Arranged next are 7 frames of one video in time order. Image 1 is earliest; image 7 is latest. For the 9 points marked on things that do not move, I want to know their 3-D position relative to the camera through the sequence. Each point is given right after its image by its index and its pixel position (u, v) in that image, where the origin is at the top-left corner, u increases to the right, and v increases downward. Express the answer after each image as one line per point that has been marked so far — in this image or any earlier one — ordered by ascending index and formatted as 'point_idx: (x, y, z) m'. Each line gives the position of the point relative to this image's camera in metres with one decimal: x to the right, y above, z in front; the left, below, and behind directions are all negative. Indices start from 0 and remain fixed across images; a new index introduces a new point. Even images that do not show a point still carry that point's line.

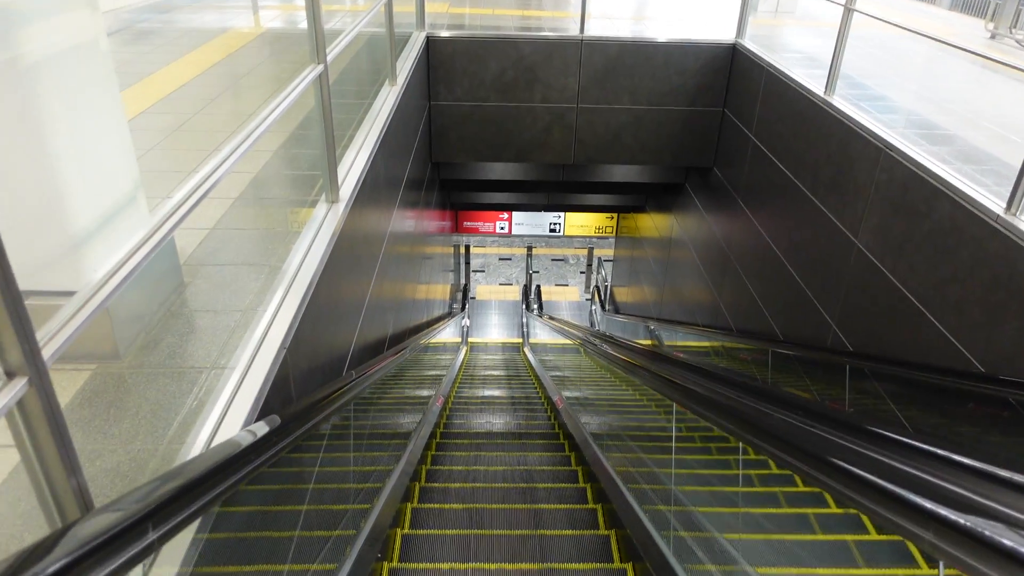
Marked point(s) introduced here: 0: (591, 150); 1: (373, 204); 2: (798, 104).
0: (+0.7, +1.1, +6.3) m
1: (-0.6, +0.4, +3.5) m
2: (+1.7, +1.1, +4.5) m
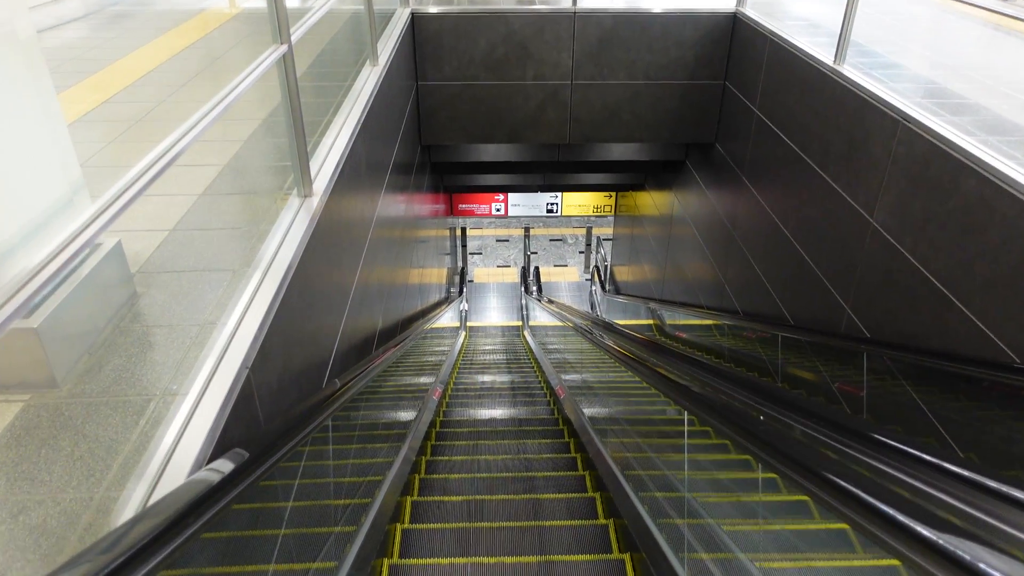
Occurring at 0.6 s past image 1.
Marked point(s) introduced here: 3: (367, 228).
0: (+0.6, +1.3, +6.1) m
1: (-0.6, +0.4, +3.2) m
2: (+1.6, +1.2, +4.2) m
3: (-0.6, +0.3, +3.5) m
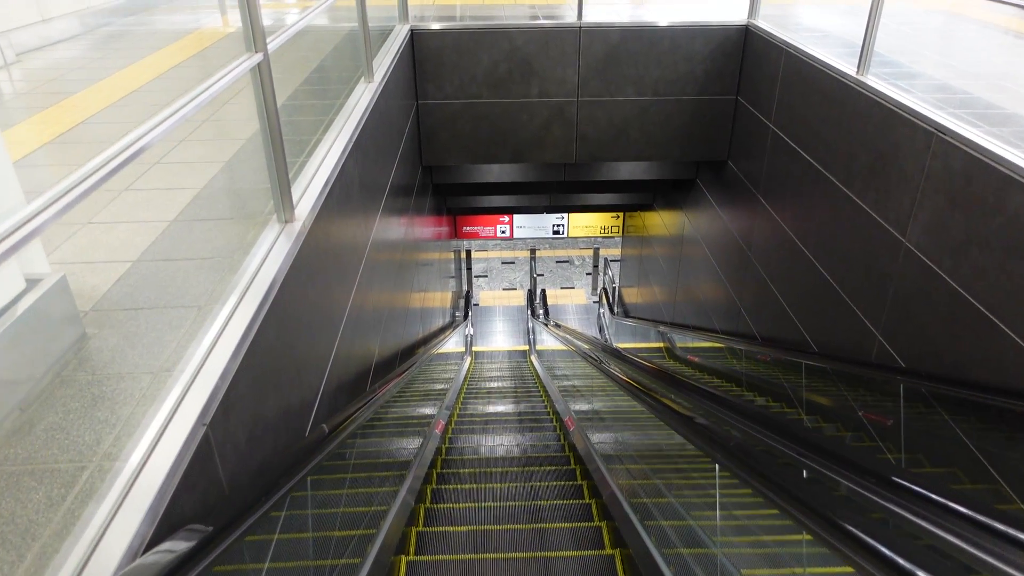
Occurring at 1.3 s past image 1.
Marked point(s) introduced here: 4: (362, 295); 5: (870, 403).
0: (+0.6, +1.1, +5.9) m
1: (-0.6, +0.3, +3.0) m
2: (+1.6, +1.0, +4.0) m
3: (-0.6, +0.2, +3.2) m
4: (-0.6, 0.0, +3.2) m
5: (+1.5, -0.5, +3.3) m
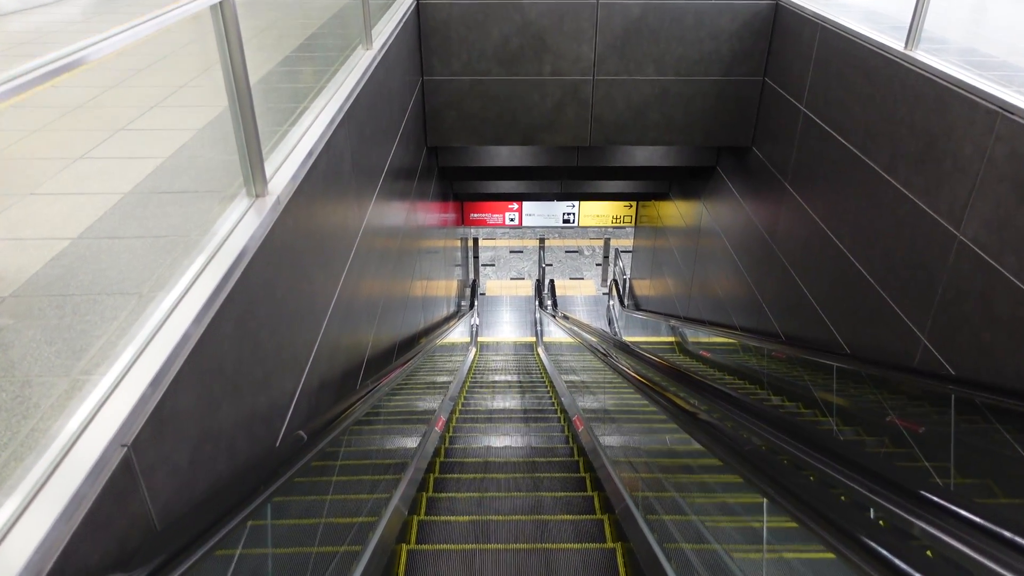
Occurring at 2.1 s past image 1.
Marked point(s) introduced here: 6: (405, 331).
0: (+0.7, +1.1, +5.5) m
1: (-0.6, +0.3, +2.7) m
2: (+1.7, +1.1, +3.7) m
3: (-0.6, +0.2, +2.9) m
4: (-0.6, 0.0, +2.9) m
5: (+1.6, -0.5, +3.0) m
6: (-0.7, -0.3, +5.0) m
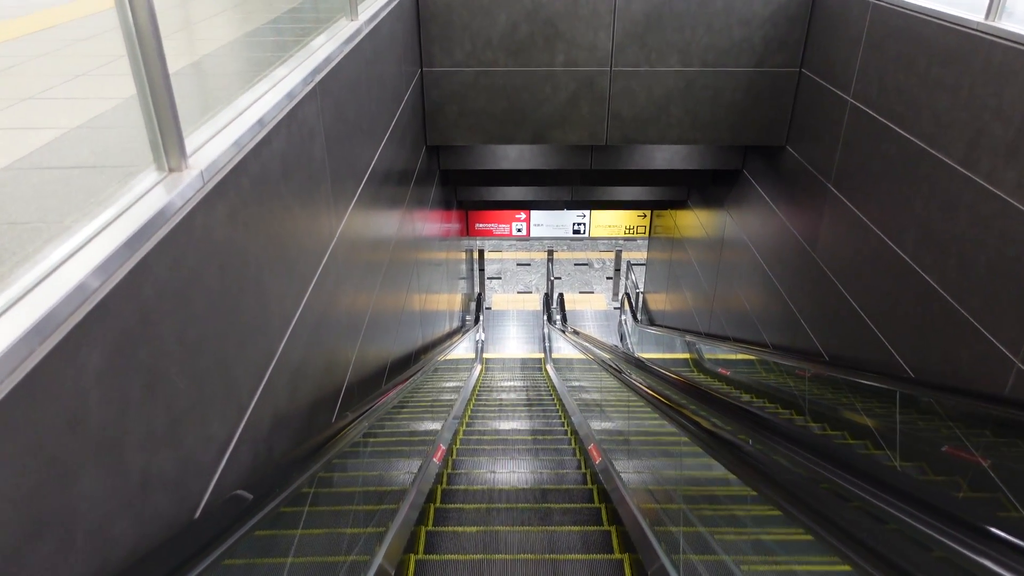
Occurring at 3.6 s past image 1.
0: (+0.8, +1.1, +5.0) m
1: (-0.6, +0.3, +2.2) m
2: (+1.7, +1.0, +3.2) m
3: (-0.6, +0.2, +2.4) m
4: (-0.6, 0.0, +2.4) m
5: (+1.6, -0.5, +2.4) m
6: (-0.6, -0.3, +4.5) m
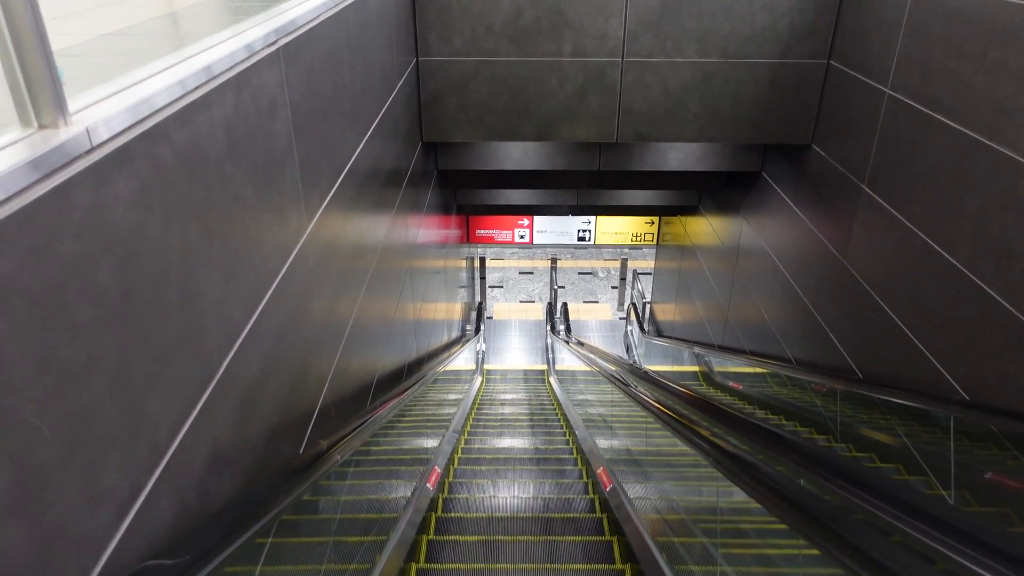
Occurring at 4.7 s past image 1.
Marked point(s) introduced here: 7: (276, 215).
0: (+0.8, +1.0, +4.7) m
1: (-0.6, +0.3, +1.8) m
2: (+1.7, +1.0, +2.8) m
3: (-0.6, +0.2, +2.0) m
4: (-0.5, 0.0, +2.0) m
5: (+1.6, -0.6, +2.1) m
6: (-0.6, -0.4, +4.1) m
7: (-0.6, +0.1, +1.8) m
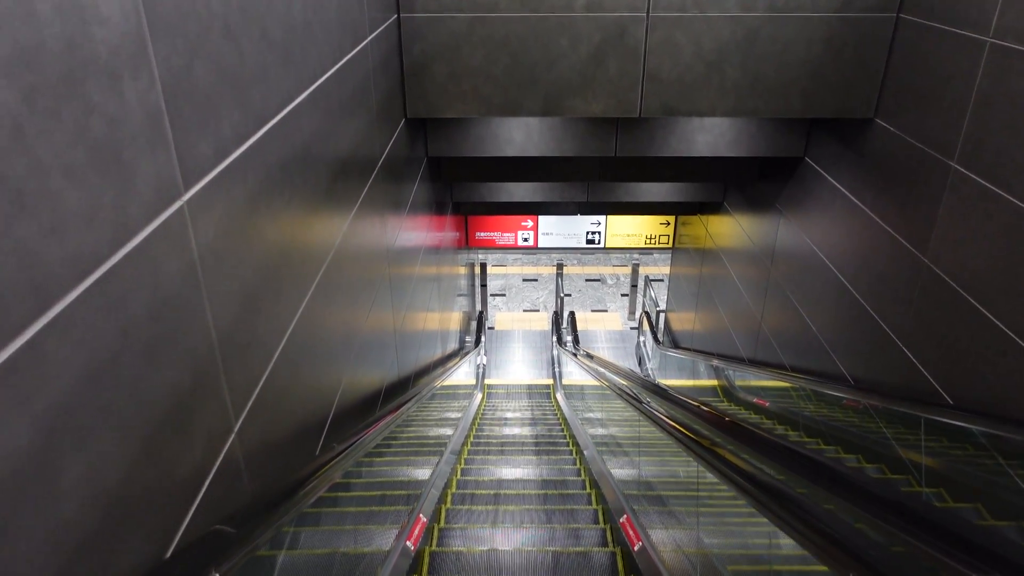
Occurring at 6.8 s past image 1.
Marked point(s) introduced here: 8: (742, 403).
0: (+0.8, +1.0, +3.9) m
1: (-0.6, +0.3, +1.1) m
2: (+1.7, +1.0, +2.0) m
3: (-0.6, +0.2, +1.3) m
4: (-0.5, 0.0, +1.3) m
5: (+1.6, -0.5, +1.3) m
6: (-0.6, -0.4, +3.4) m
7: (-0.6, +0.1, +1.0) m
8: (+1.5, -0.7, +4.5) m
